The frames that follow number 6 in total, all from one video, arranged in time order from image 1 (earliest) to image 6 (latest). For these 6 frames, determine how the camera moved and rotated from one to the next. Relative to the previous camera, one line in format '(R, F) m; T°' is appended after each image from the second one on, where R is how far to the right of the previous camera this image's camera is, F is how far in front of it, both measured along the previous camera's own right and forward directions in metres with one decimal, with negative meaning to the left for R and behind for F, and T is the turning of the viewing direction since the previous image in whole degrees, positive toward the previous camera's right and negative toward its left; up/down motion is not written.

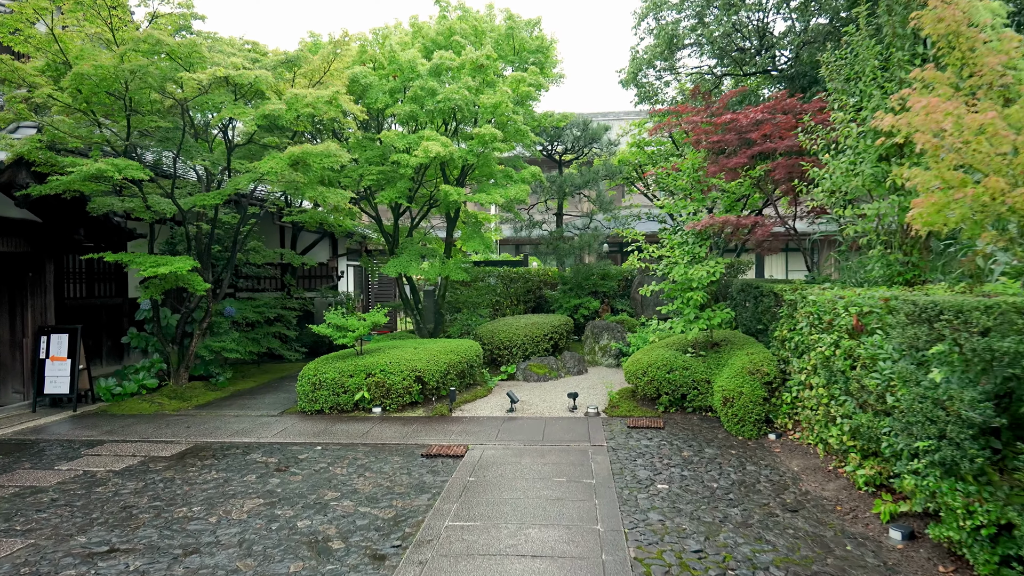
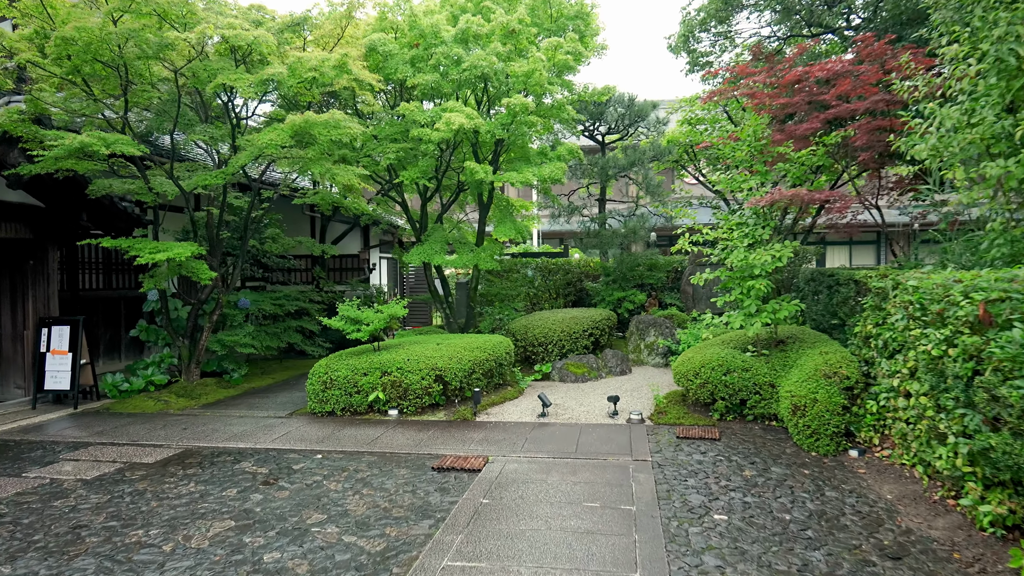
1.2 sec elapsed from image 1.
(+0.2, +1.1) m; -4°
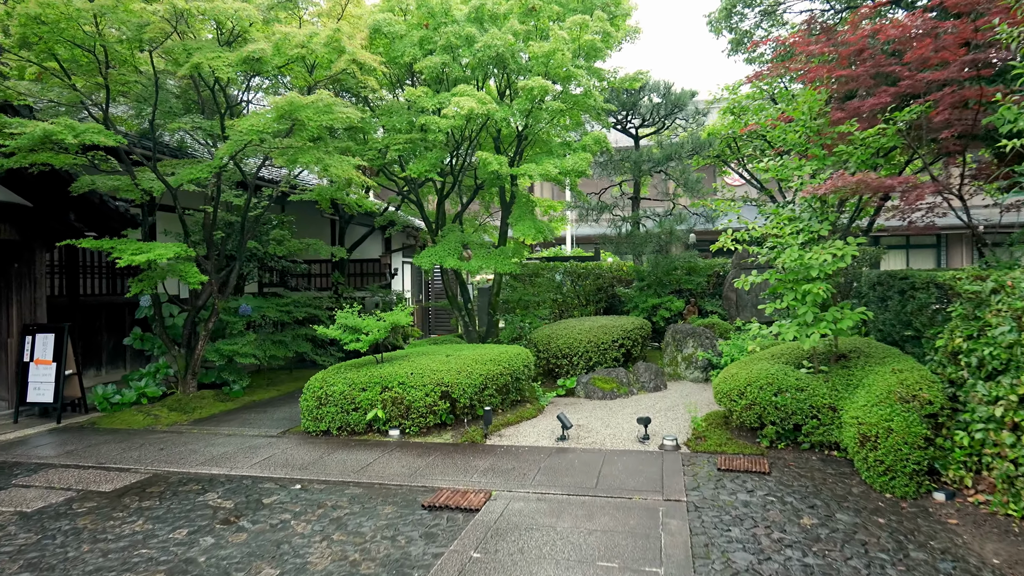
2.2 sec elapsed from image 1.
(+0.3, +1.0) m; -3°
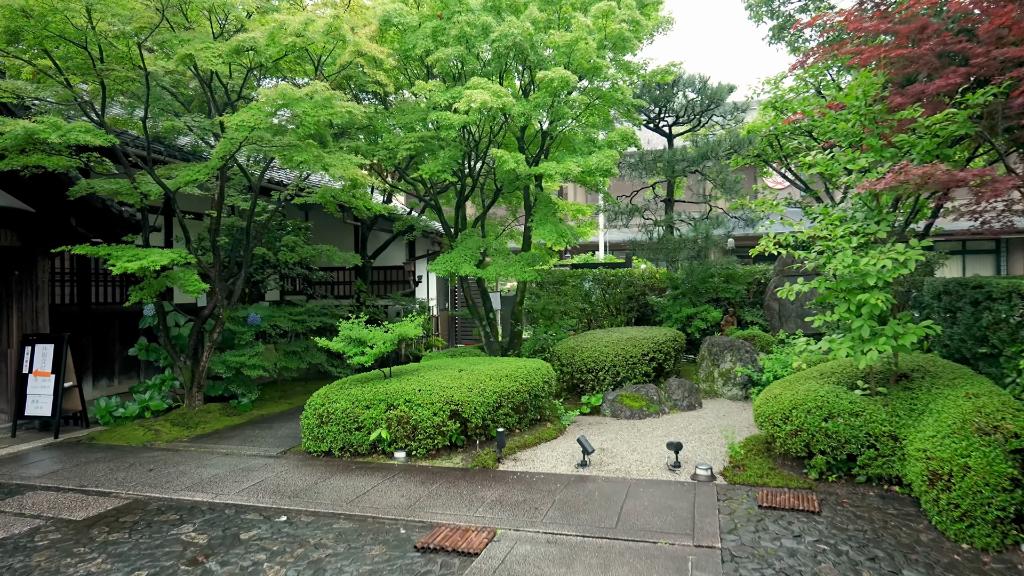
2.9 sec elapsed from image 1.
(+0.2, +0.6) m; -3°
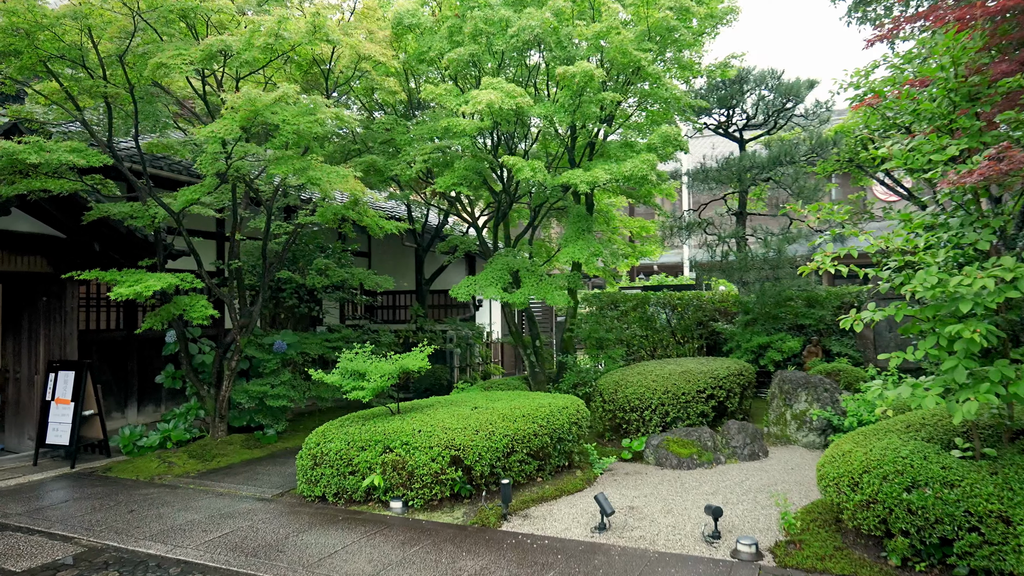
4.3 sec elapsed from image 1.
(+0.8, +1.0) m; -9°
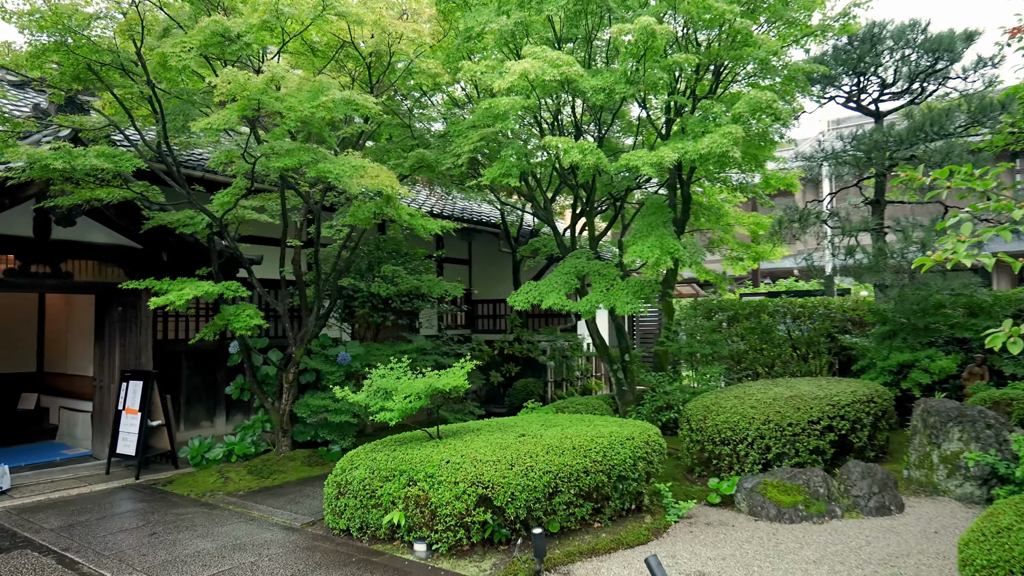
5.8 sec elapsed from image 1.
(+0.7, +1.1) m; -12°
